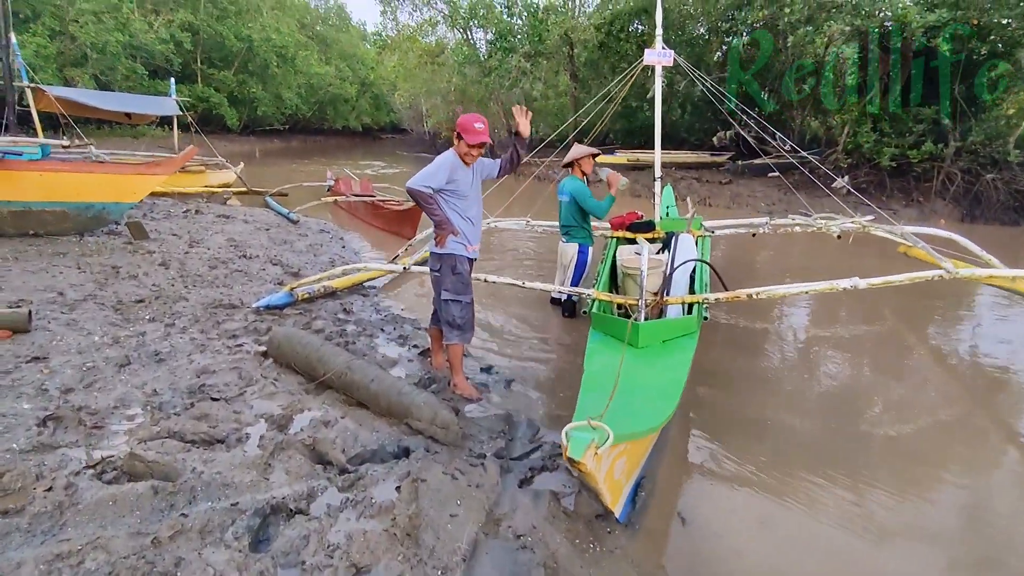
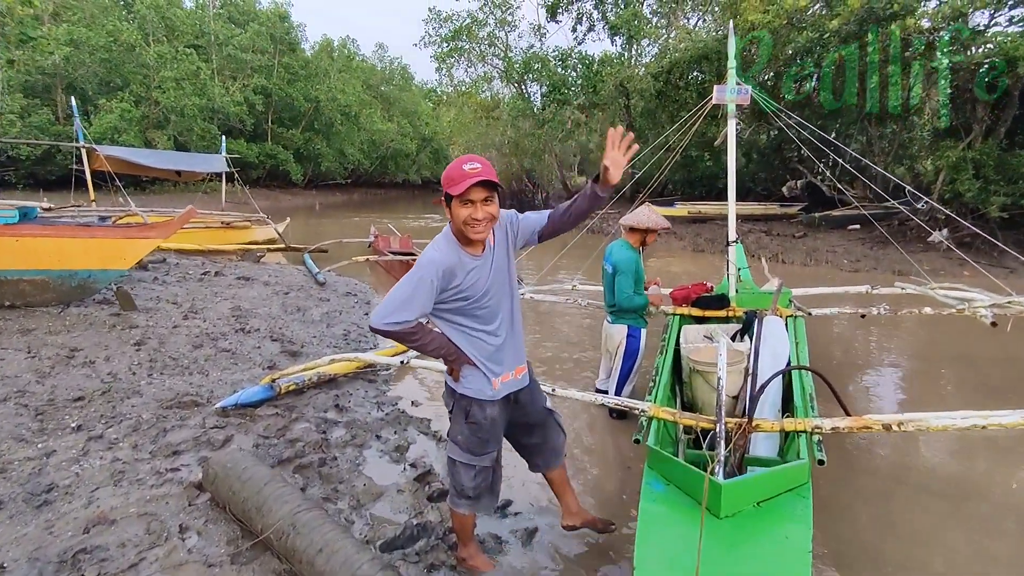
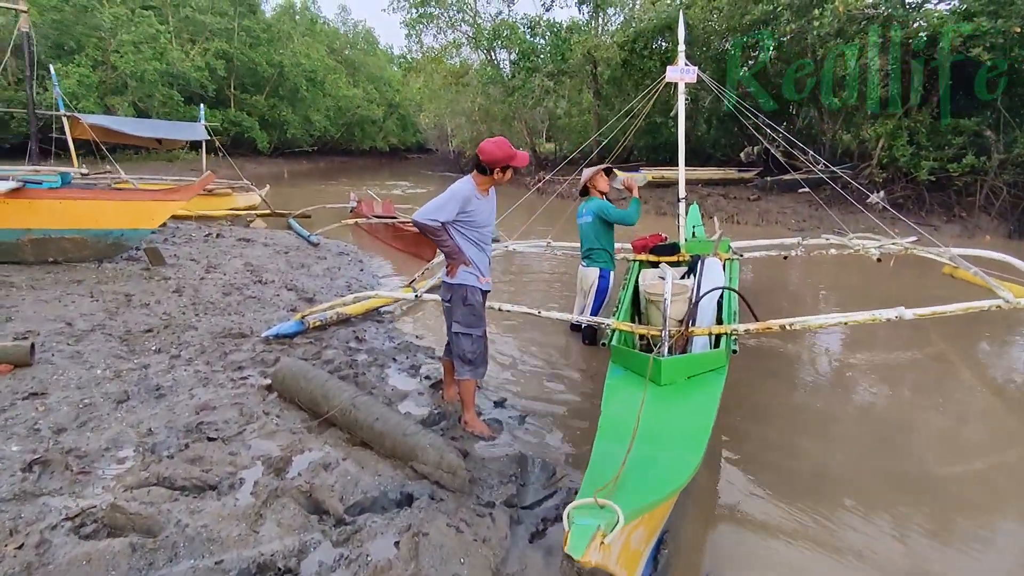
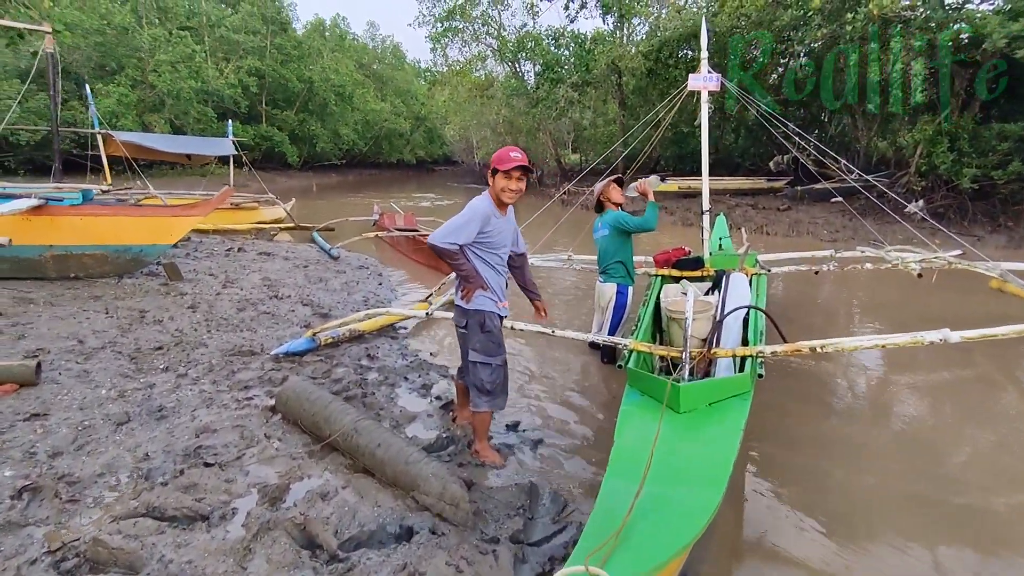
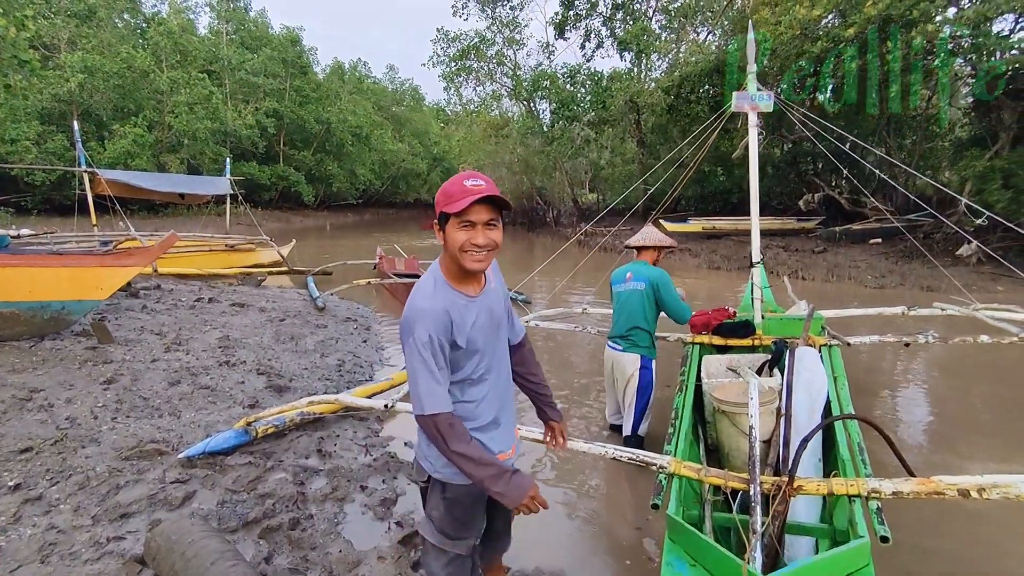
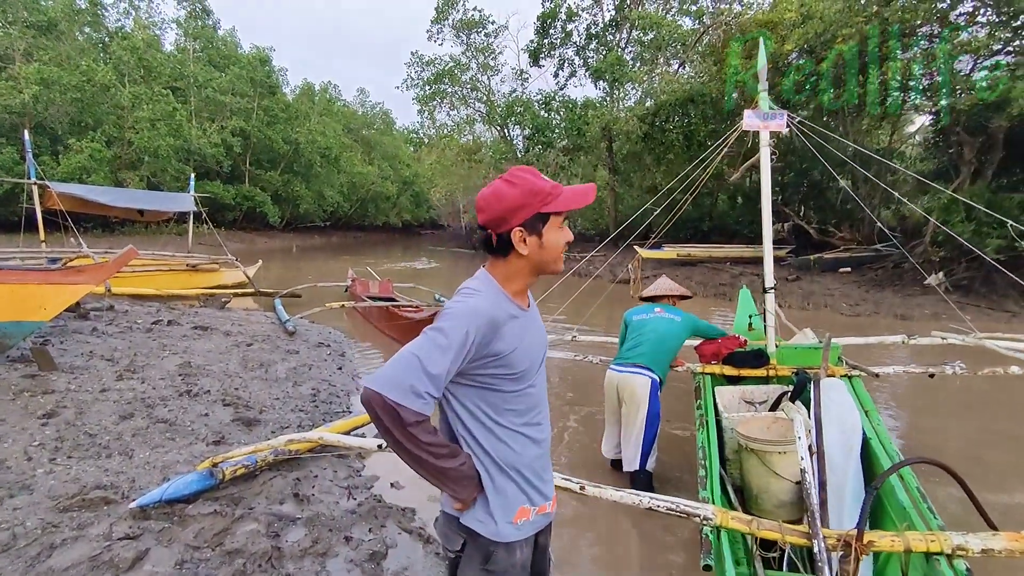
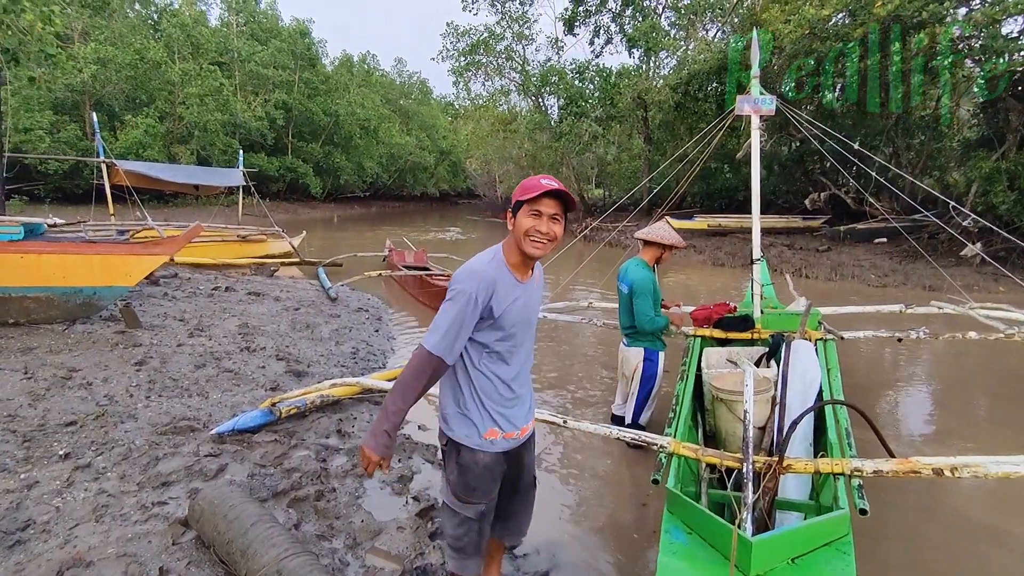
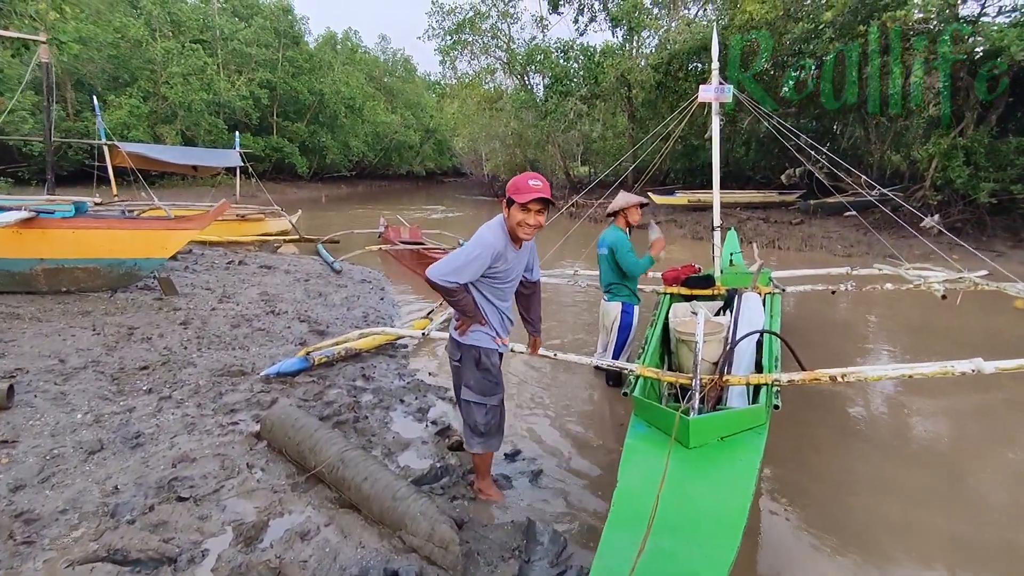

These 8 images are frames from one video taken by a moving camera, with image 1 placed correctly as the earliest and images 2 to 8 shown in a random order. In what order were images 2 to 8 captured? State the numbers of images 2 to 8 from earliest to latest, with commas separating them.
3, 4, 8, 2, 7, 5, 6
